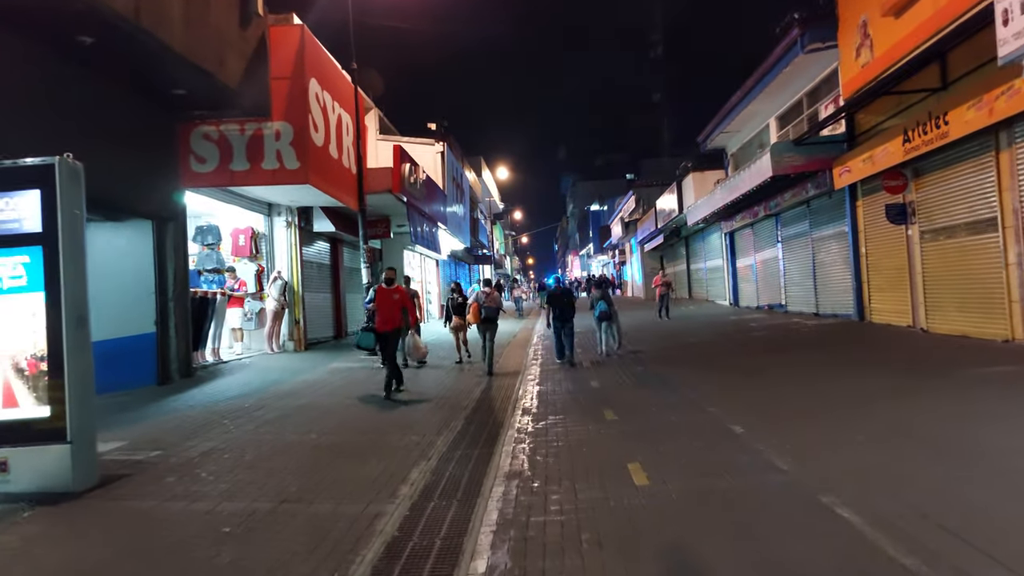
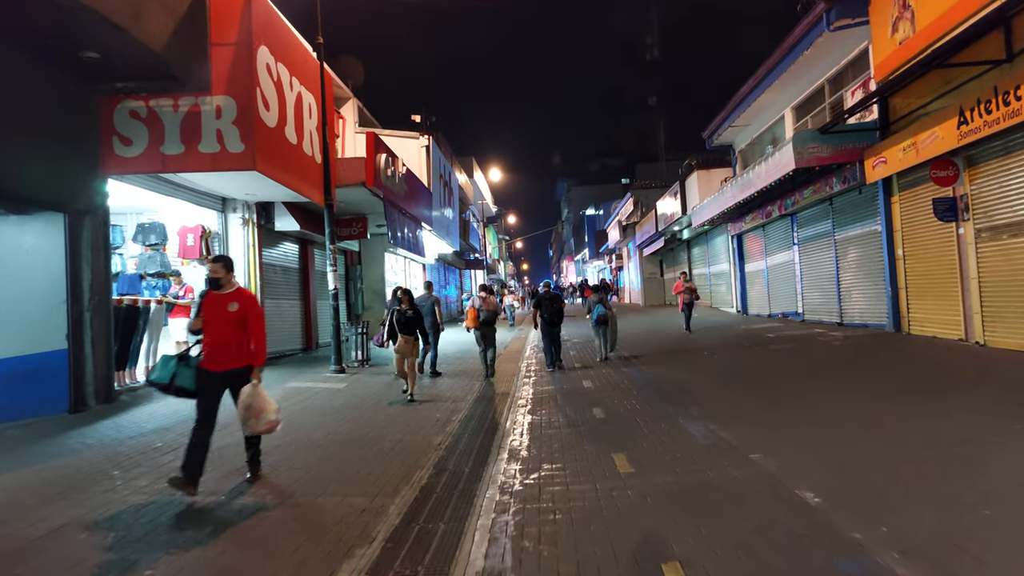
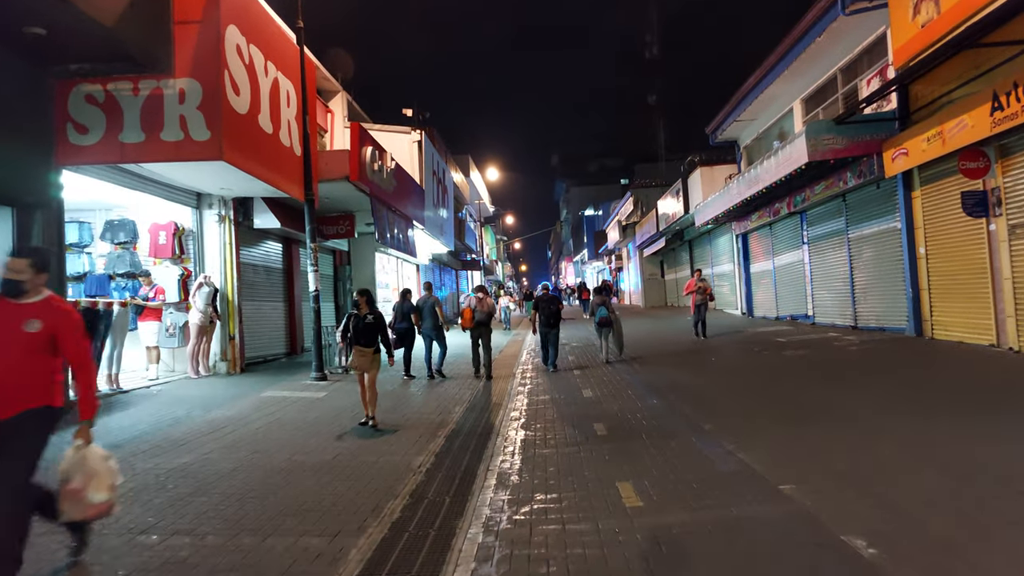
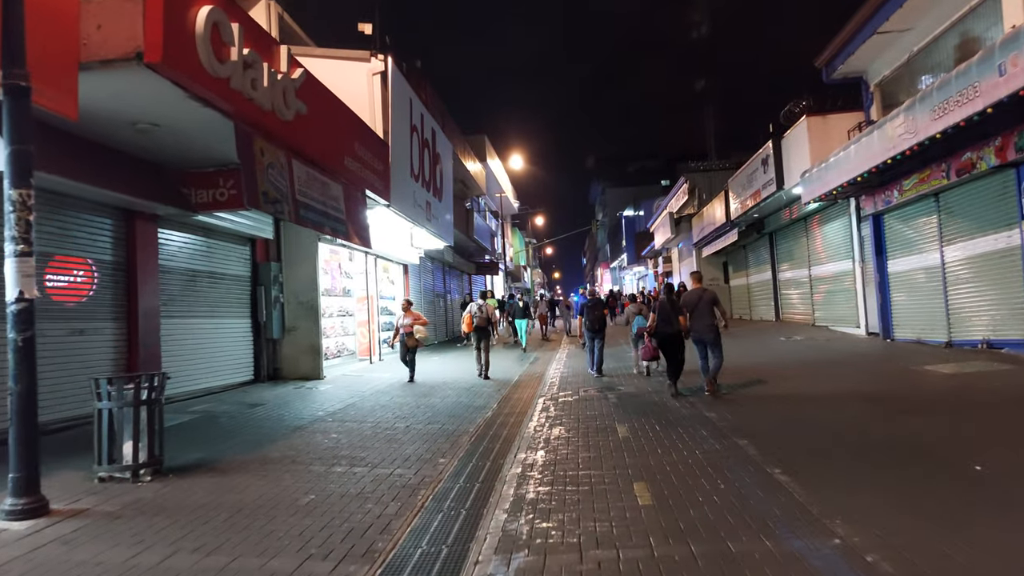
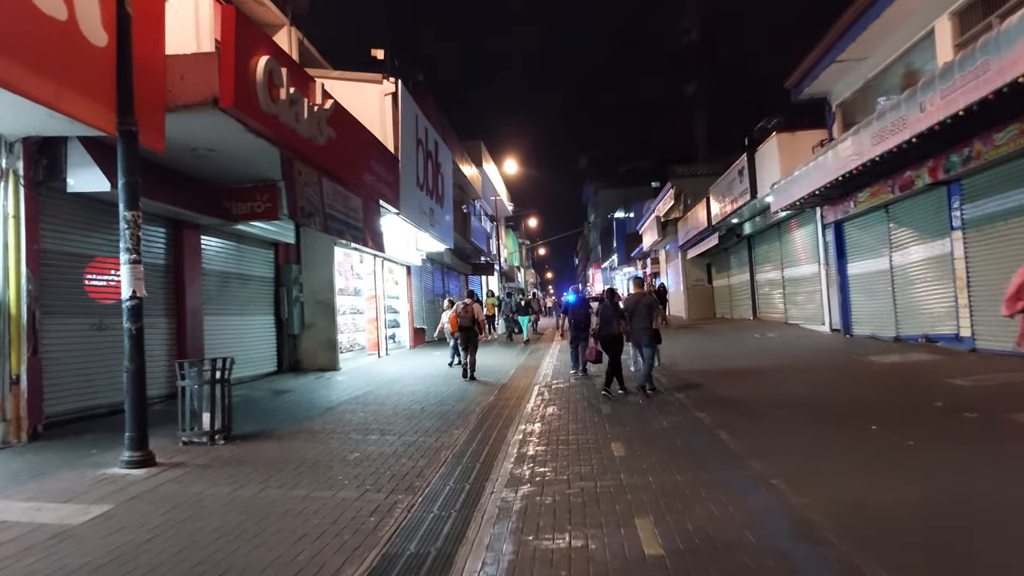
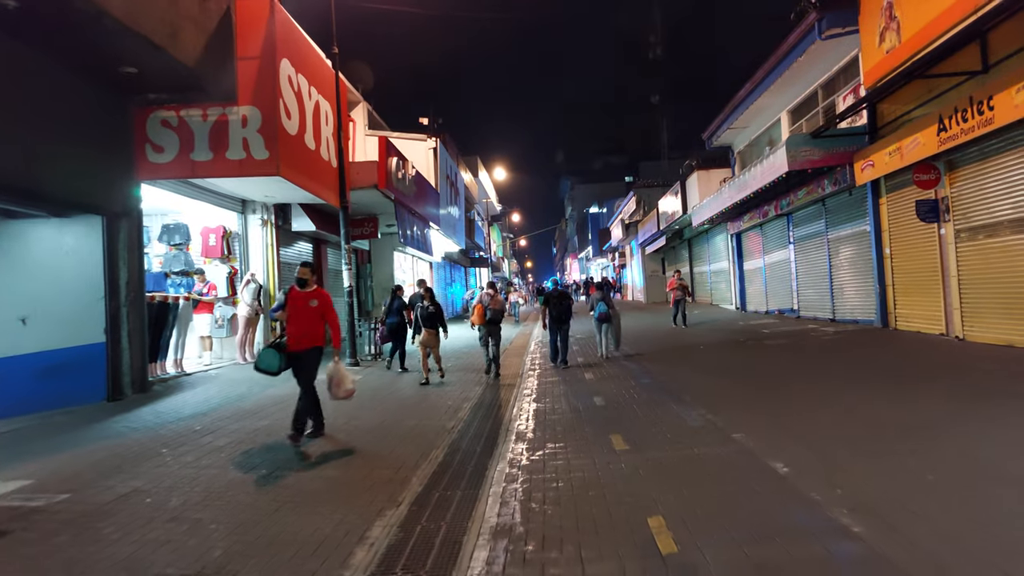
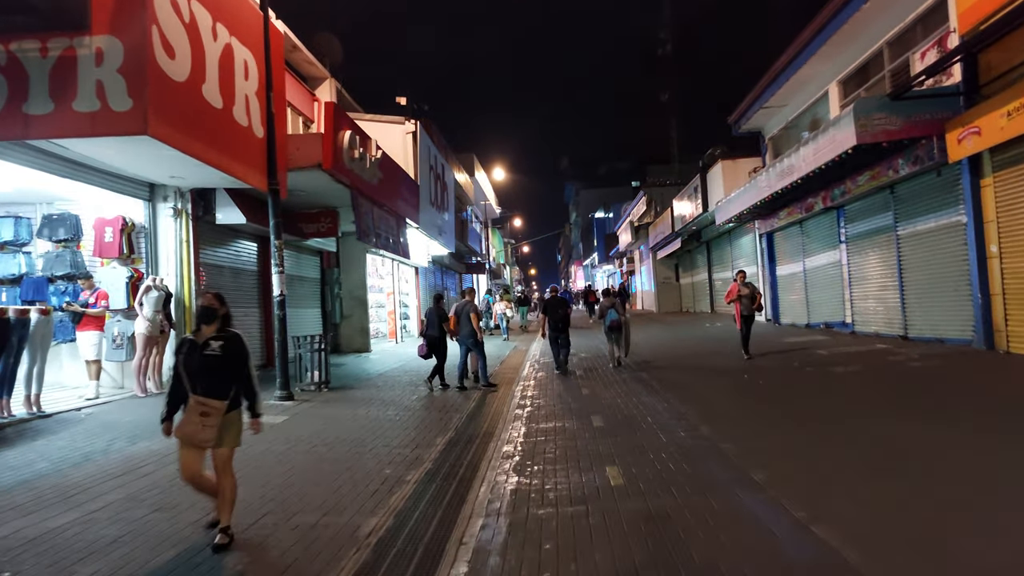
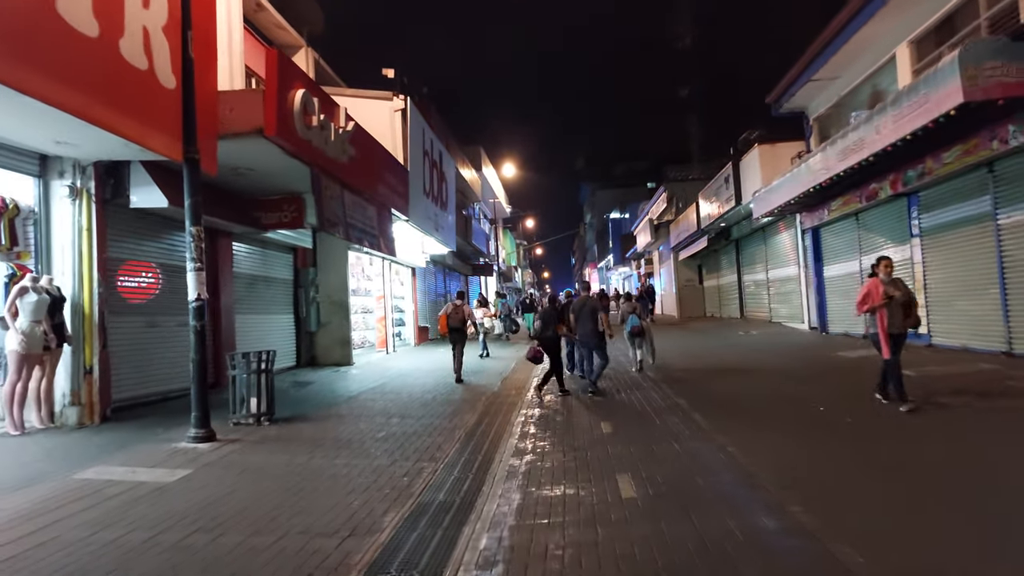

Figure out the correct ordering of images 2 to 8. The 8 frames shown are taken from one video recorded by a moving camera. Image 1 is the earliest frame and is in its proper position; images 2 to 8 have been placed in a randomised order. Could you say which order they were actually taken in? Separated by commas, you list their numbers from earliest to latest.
6, 2, 3, 7, 8, 5, 4
